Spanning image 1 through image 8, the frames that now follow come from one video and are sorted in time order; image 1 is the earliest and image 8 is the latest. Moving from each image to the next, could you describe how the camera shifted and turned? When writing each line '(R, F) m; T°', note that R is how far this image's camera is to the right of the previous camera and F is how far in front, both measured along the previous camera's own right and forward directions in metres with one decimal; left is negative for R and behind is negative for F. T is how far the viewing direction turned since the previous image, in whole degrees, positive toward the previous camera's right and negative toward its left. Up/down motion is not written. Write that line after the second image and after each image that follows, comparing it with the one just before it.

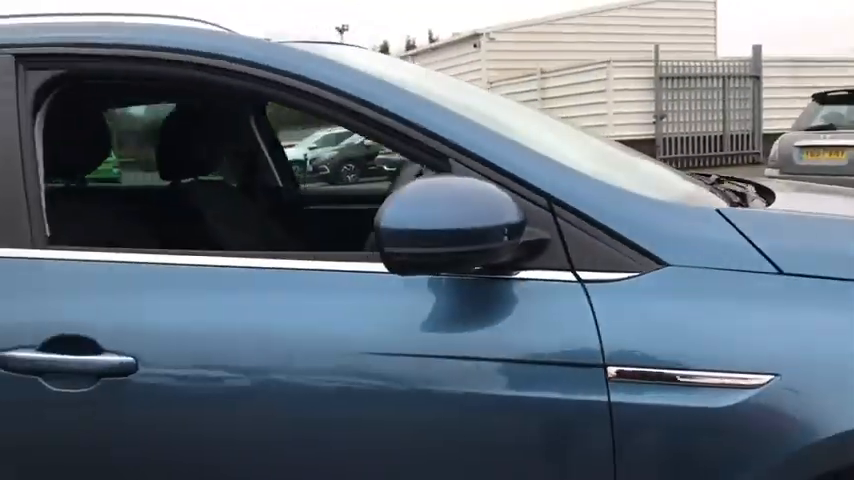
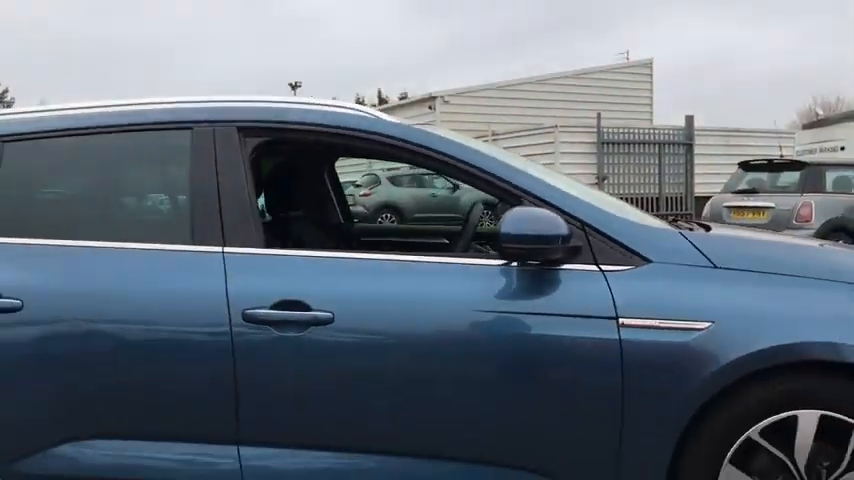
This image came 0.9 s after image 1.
(-0.4, -1.0) m; +4°
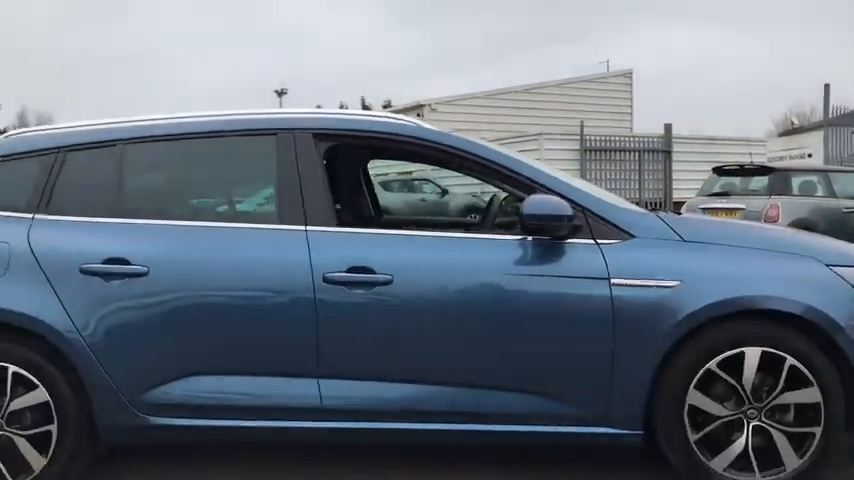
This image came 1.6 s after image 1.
(-0.2, -0.8) m; +1°
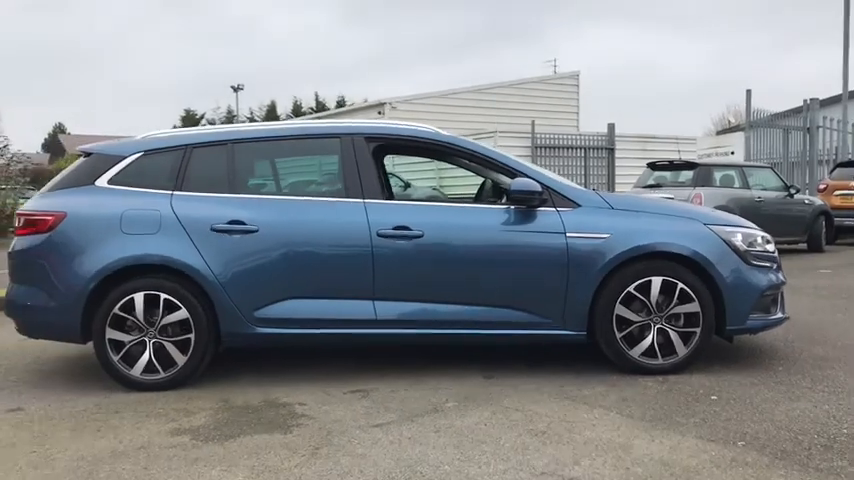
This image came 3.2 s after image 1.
(-0.4, -1.7) m; +4°
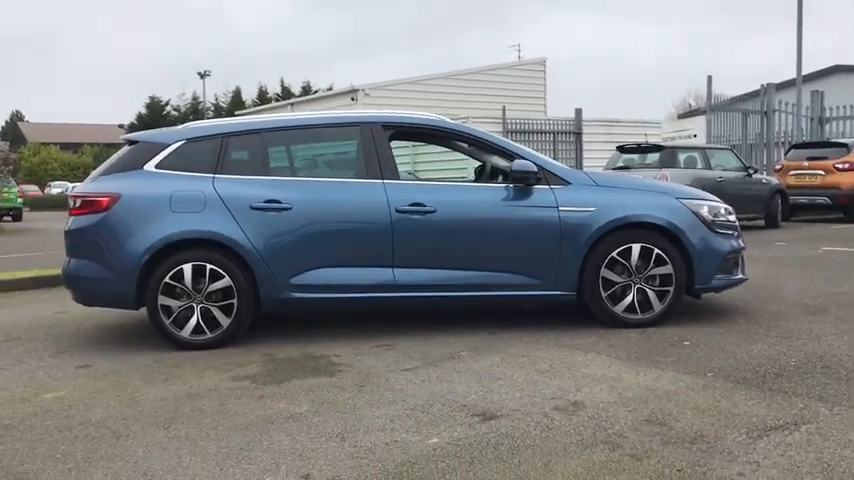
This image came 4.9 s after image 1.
(-0.3, -0.8) m; +2°
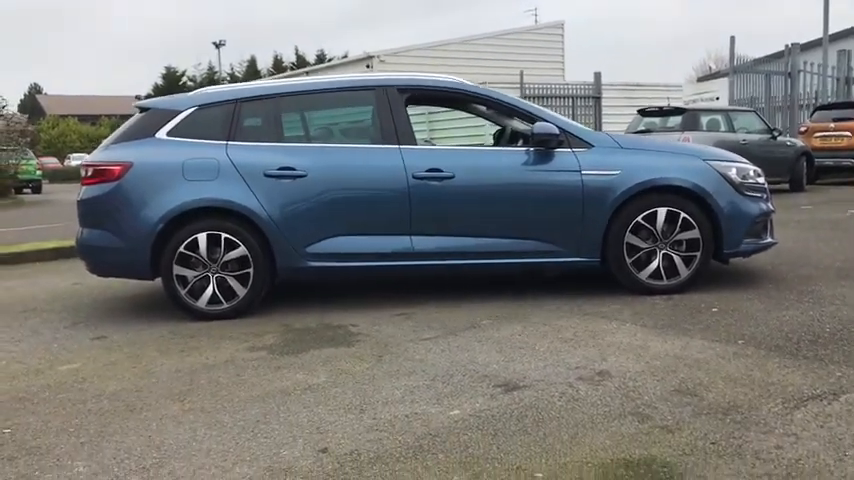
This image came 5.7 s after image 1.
(0.0, +0.1) m; -1°
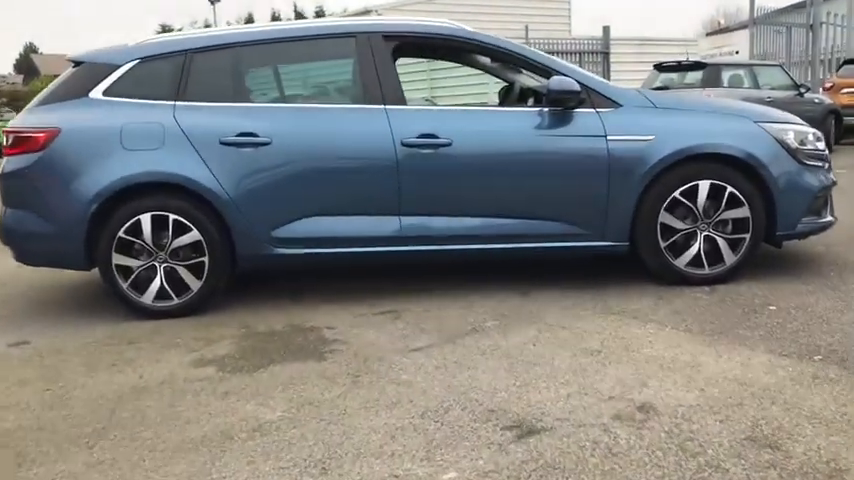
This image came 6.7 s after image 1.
(+0.1, +1.0) m; 0°
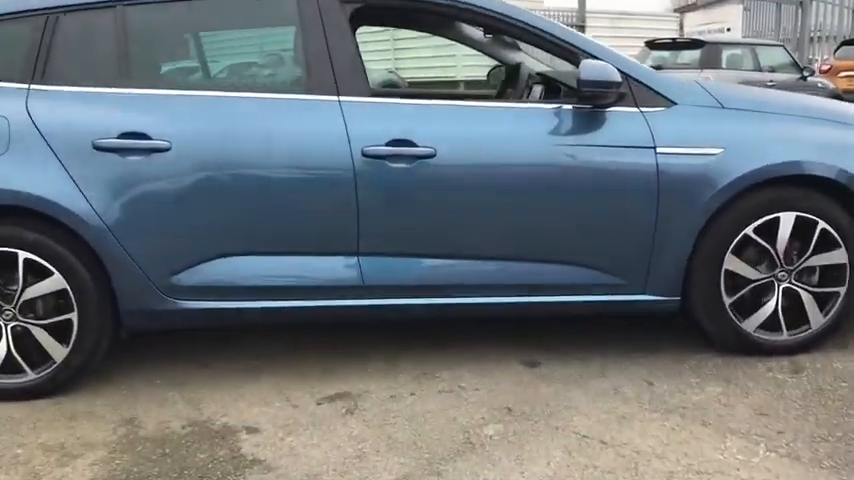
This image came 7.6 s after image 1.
(0.0, +1.4) m; +3°
